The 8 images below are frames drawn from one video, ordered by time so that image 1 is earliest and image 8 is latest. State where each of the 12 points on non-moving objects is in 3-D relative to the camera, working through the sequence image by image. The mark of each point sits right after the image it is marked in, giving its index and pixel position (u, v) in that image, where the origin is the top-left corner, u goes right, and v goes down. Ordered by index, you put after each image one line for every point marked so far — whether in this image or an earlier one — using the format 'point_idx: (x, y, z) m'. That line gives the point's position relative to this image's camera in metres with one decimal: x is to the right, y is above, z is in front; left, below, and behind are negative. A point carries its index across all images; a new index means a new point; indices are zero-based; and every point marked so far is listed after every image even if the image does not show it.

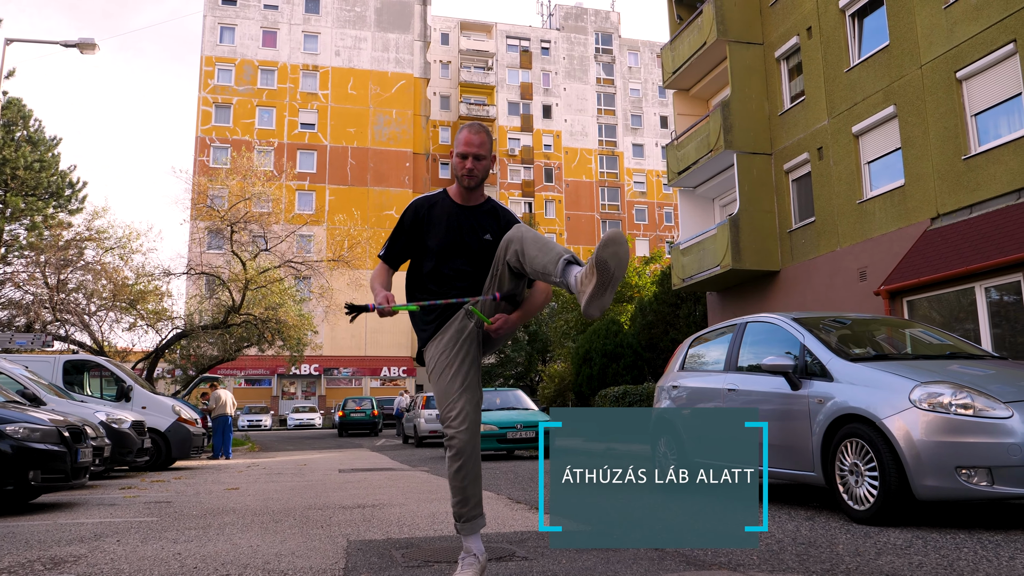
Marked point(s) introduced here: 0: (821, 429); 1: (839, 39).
0: (+2.0, -0.9, +5.7) m
1: (+6.9, +5.3, +18.2) m
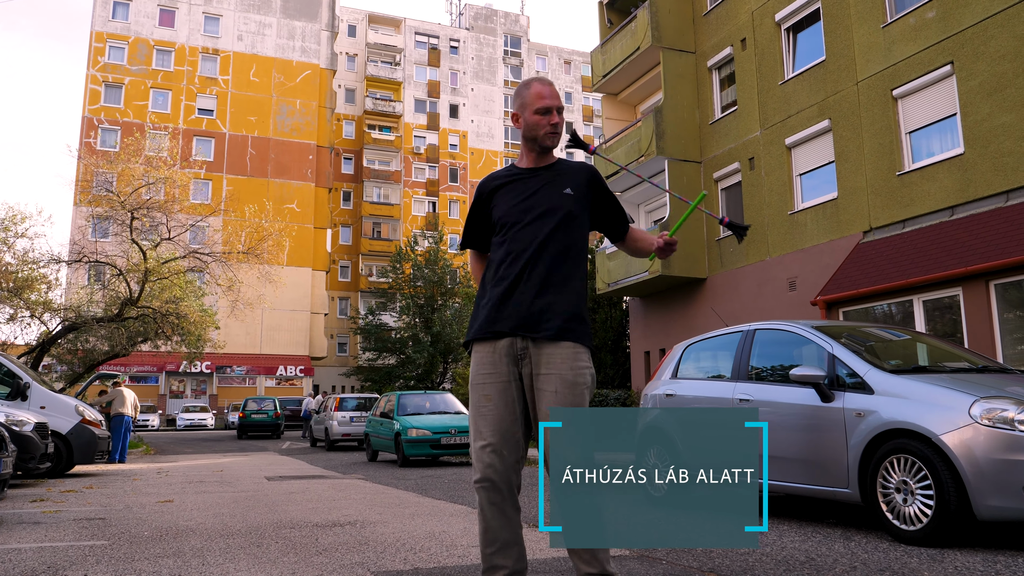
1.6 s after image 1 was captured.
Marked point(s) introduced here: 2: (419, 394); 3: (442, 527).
0: (+2.2, -1.0, +5.5) m
1: (+5.6, +5.1, +18.5) m
2: (-1.8, -2.1, +17.1) m
3: (-0.5, -1.7, +6.2) m
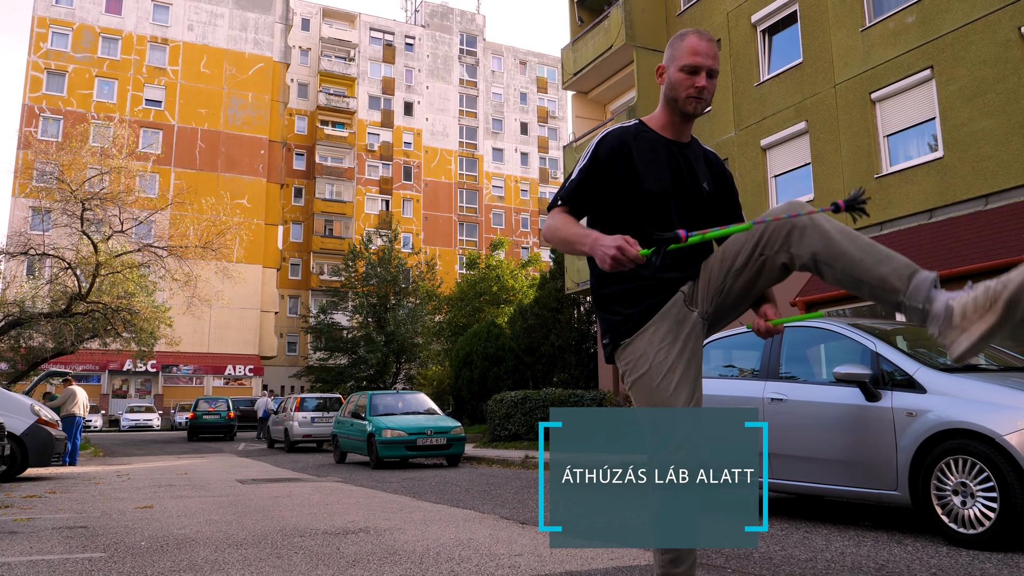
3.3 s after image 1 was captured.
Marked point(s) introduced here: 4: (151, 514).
0: (+2.4, -1.0, +5.3) m
1: (+5.1, +5.0, +18.5) m
2: (-2.3, -2.0, +16.6) m
3: (-0.3, -1.6, +5.8) m
4: (-3.2, -2.0, +7.7) m
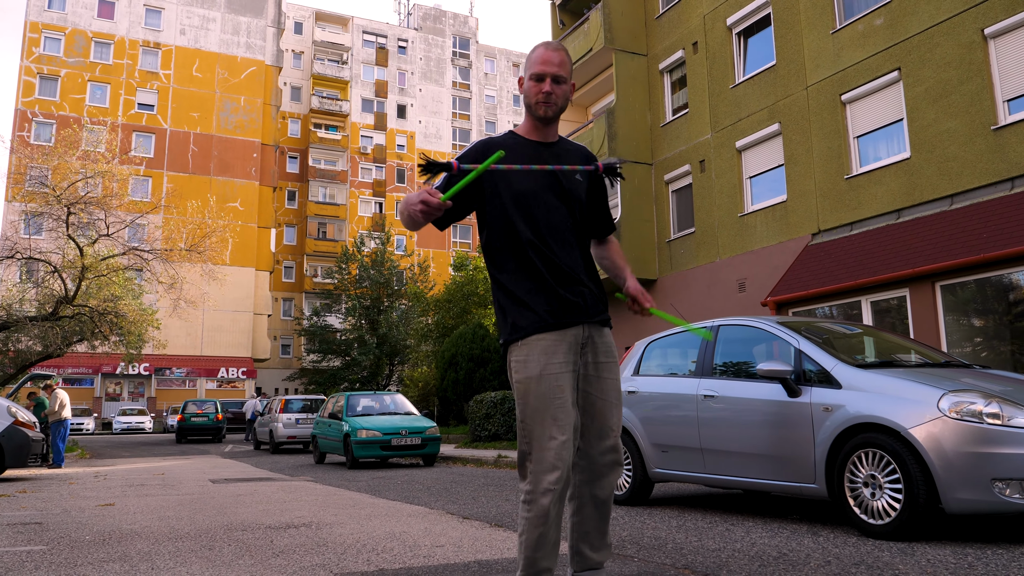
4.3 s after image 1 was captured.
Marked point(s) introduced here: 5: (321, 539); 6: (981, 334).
0: (+2.0, -1.0, +5.4) m
1: (+4.6, +5.0, +18.7) m
2: (-2.8, -2.1, +16.8) m
3: (-0.8, -1.6, +6.0) m
4: (-3.7, -2.0, +7.9) m
5: (-1.2, -1.6, +5.5) m
6: (+6.8, -0.7, +12.6) m
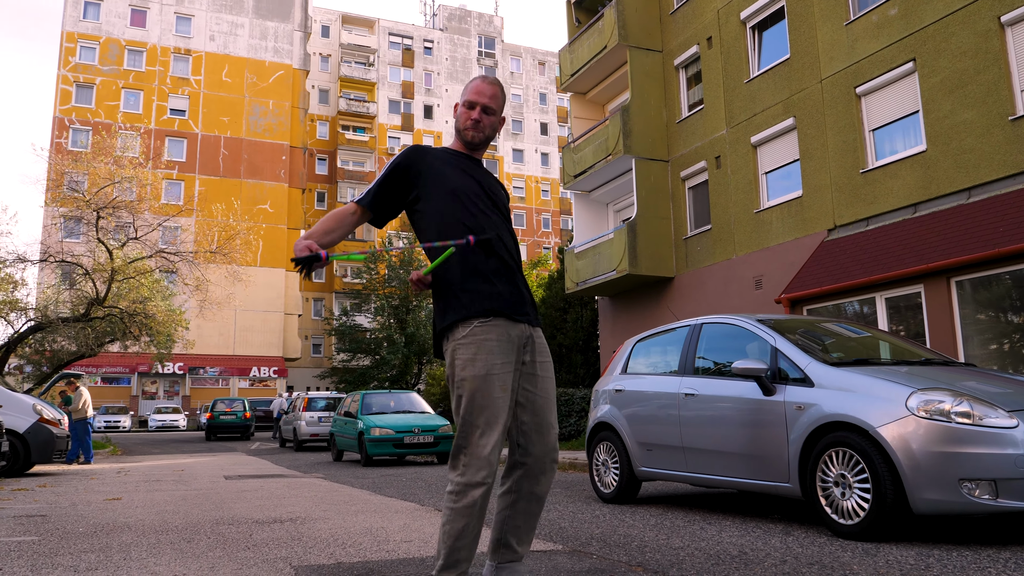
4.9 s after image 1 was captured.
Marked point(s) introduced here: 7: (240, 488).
0: (+1.8, -0.9, +5.4) m
1: (+4.9, +5.1, +18.5) m
2: (-2.5, -2.1, +17.0) m
3: (-0.9, -1.7, +6.1) m
4: (-3.7, -2.0, +8.1) m
5: (-1.4, -1.6, +5.6) m
6: (+6.9, -0.6, +12.4) m
7: (-3.2, -2.4, +10.4) m
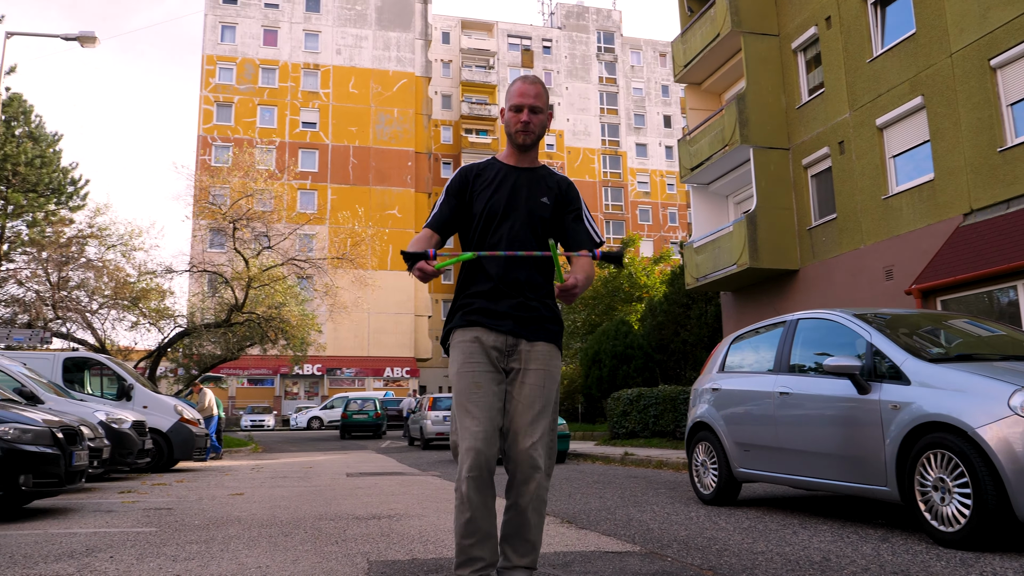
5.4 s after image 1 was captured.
0: (+2.3, -0.9, +5.1) m
1: (+7.1, +5.3, +17.6) m
2: (-0.2, -2.1, +17.2) m
3: (-0.3, -1.7, +6.2) m
4: (-2.8, -2.1, +8.6) m
5: (-0.8, -1.6, +5.8) m
6: (+8.3, -0.4, +11.2) m
7: (-1.9, -2.5, +10.8) m
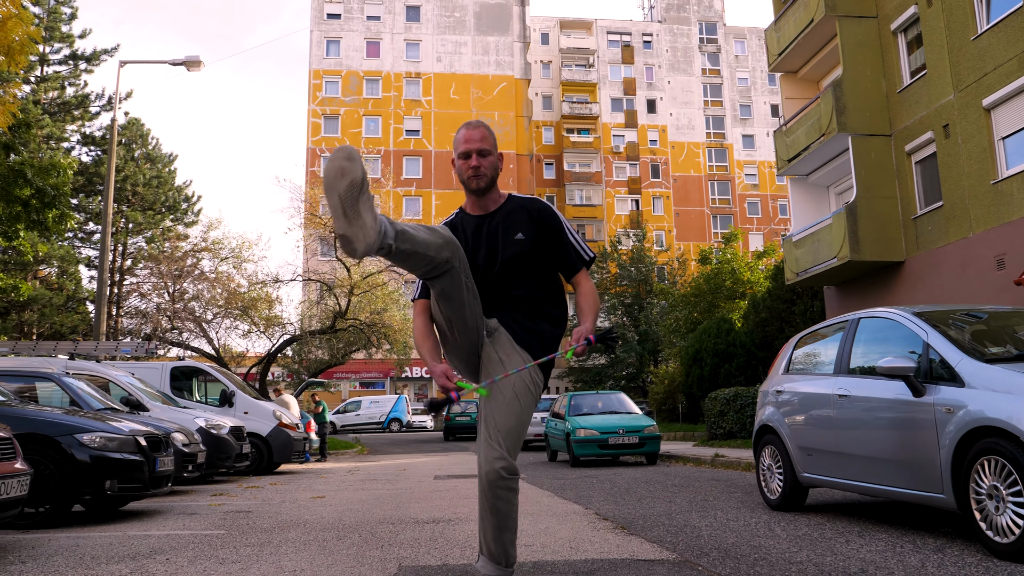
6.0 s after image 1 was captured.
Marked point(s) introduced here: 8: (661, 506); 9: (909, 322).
0: (+2.5, -0.9, +4.9) m
1: (+8.7, +5.5, +16.7) m
2: (+1.6, -2.1, +17.1) m
3: (+0.1, -1.7, +6.2) m
4: (-2.0, -2.2, +8.9) m
5: (-0.5, -1.7, +5.9) m
6: (+9.2, -0.2, +10.1) m
7: (-0.9, -2.5, +11.0) m
8: (+1.3, -1.9, +7.7) m
9: (+2.6, -0.2, +5.7) m
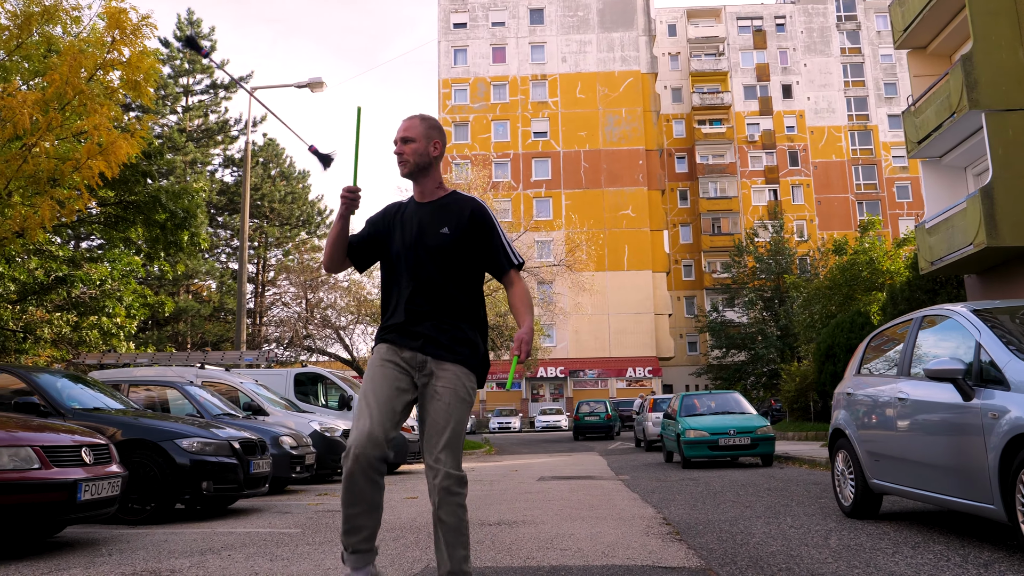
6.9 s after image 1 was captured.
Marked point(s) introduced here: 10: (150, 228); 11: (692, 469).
0: (+2.6, -0.9, +4.6) m
1: (+10.4, +5.7, +15.2) m
2: (+3.7, -2.1, +16.8) m
3: (+0.5, -1.8, +6.3) m
4: (-1.2, -2.3, +9.3) m
5: (-0.2, -1.8, +6.1) m
6: (+10.1, +0.1, +8.7) m
7: (+0.3, -2.6, +11.2) m
8: (+1.9, -1.9, +7.6) m
9: (+2.8, -0.2, +5.4) m
10: (-6.5, +1.1, +15.6) m
11: (+3.2, -3.2, +15.2) m
